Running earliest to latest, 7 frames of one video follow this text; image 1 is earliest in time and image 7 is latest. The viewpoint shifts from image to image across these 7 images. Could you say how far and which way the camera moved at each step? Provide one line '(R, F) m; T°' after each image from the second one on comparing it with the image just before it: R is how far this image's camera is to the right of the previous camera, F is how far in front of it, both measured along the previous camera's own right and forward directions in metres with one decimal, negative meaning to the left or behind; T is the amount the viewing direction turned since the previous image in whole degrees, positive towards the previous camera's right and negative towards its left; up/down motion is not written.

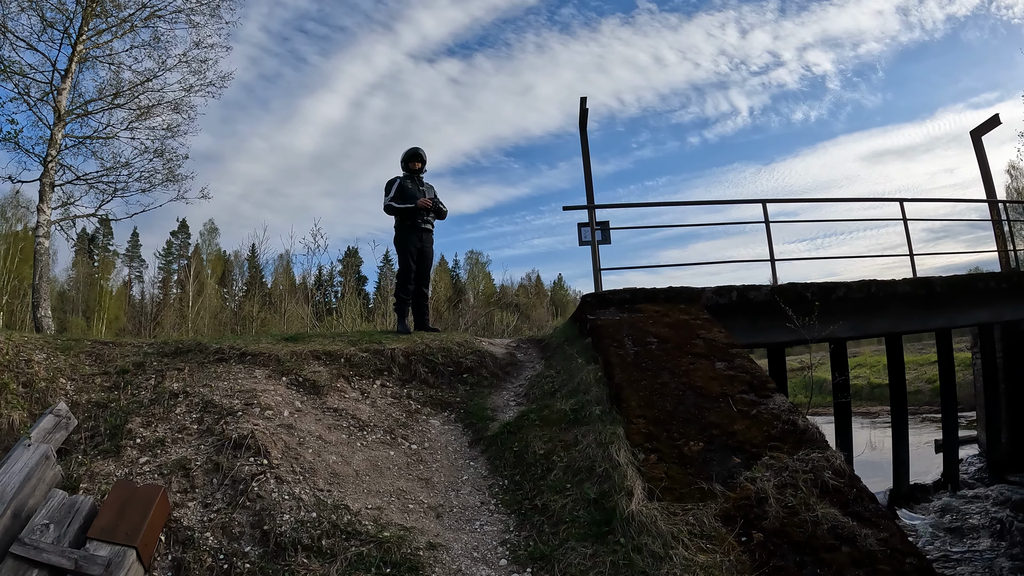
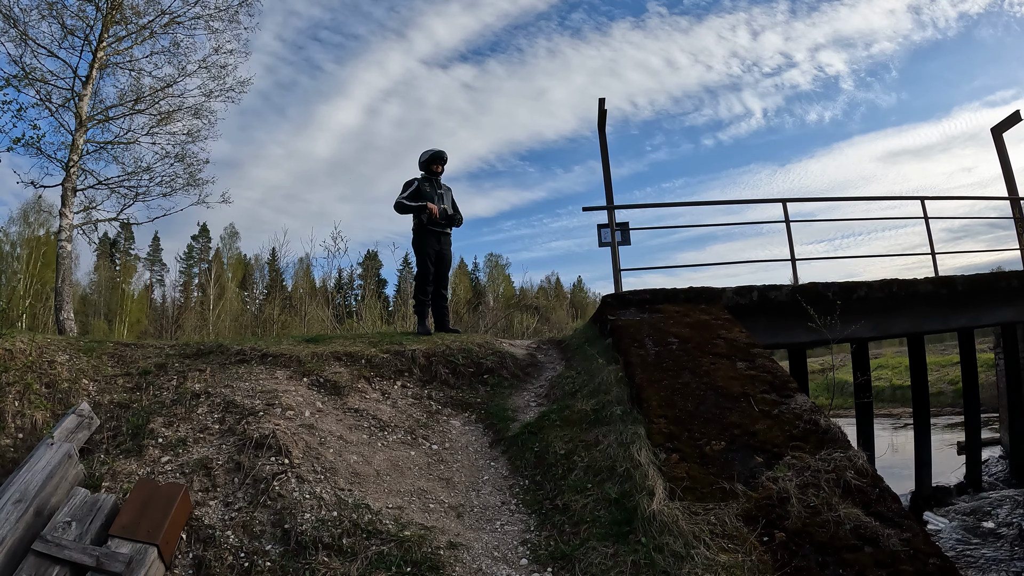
(-0.1, 0.0) m; -1°
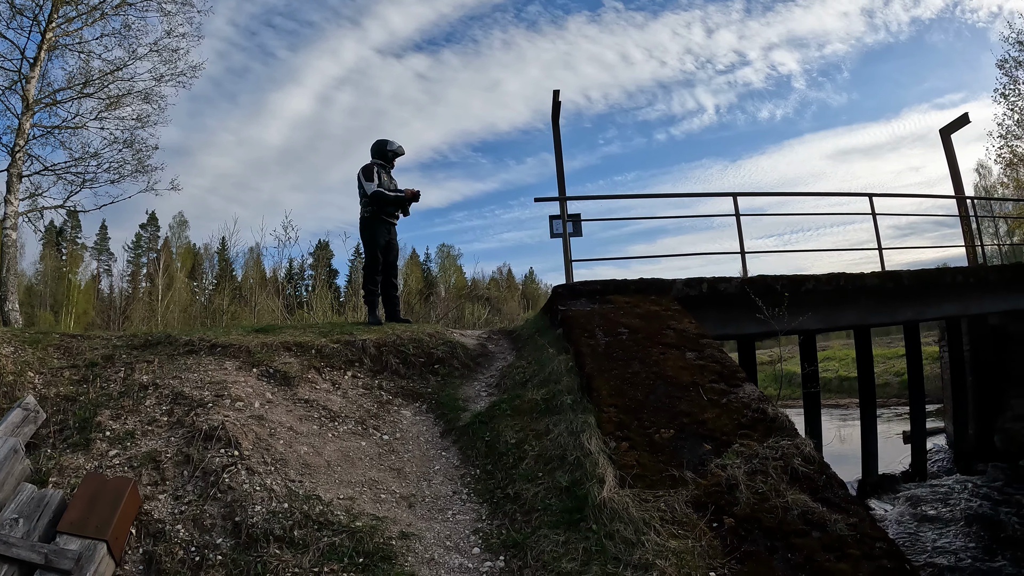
(+0.2, 0.0) m; +2°
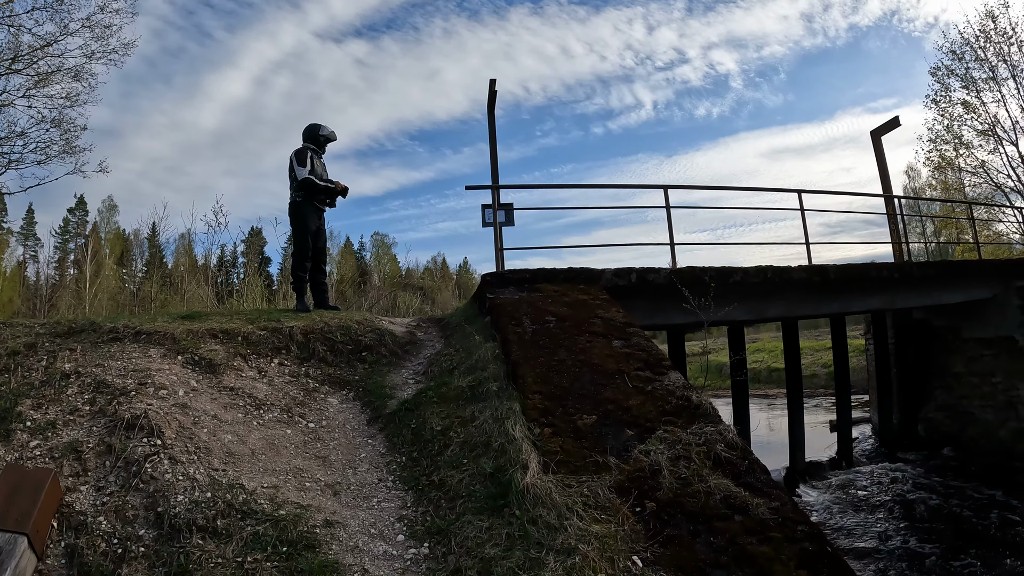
(+0.3, 0.0) m; +3°
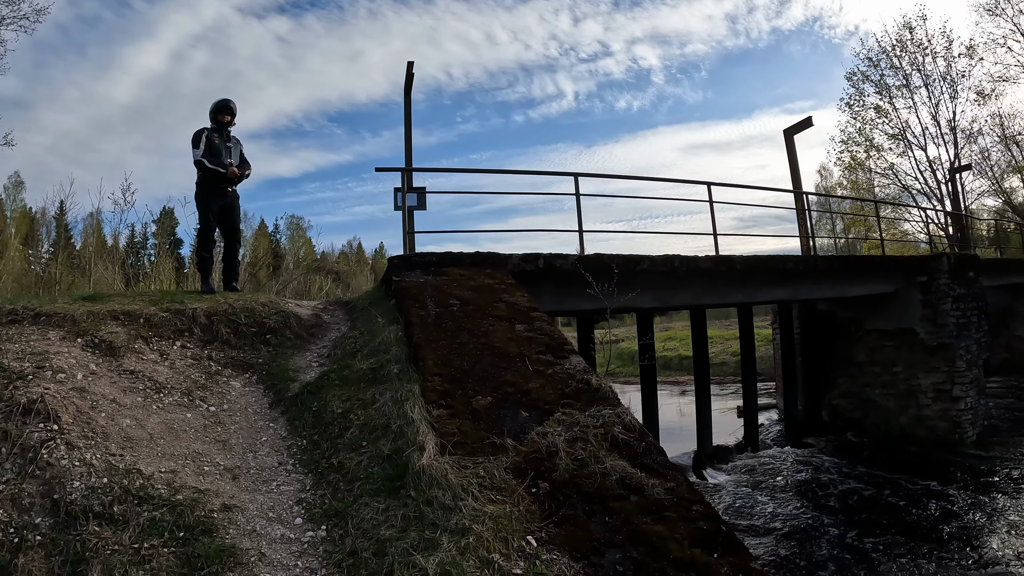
(+0.5, -0.1) m; +2°
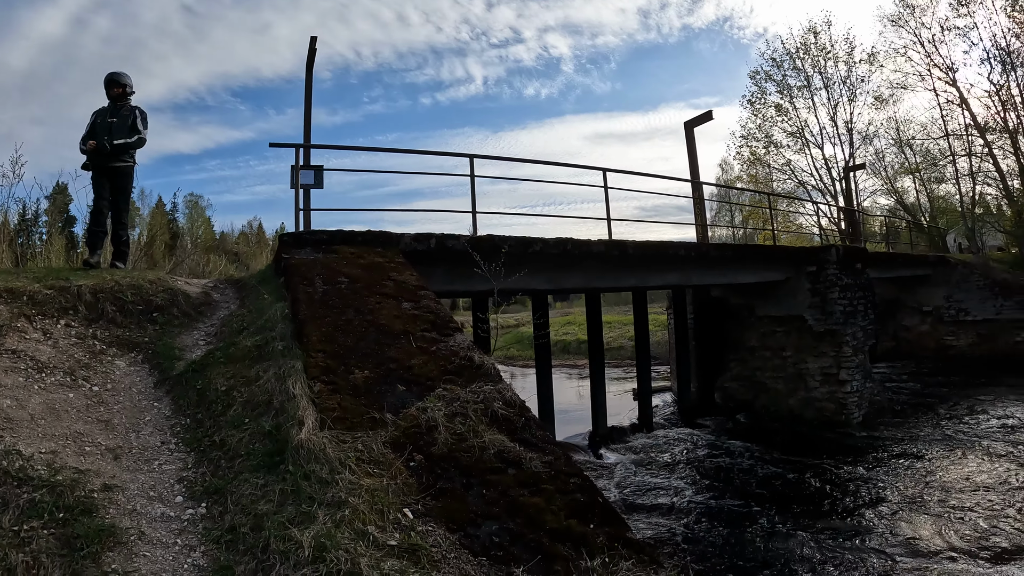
(+0.7, -0.1) m; +2°
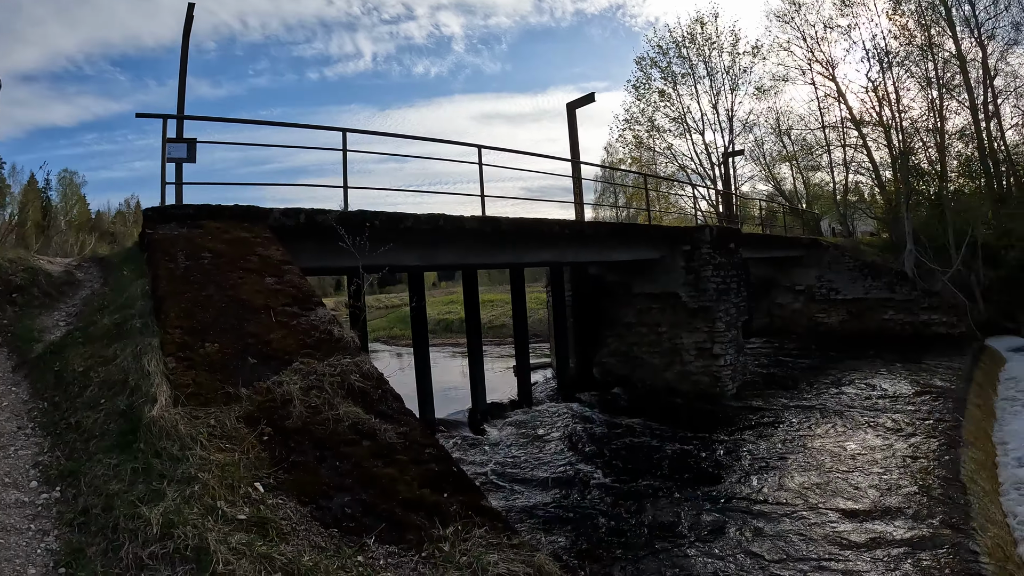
(+0.6, -0.2) m; +5°
